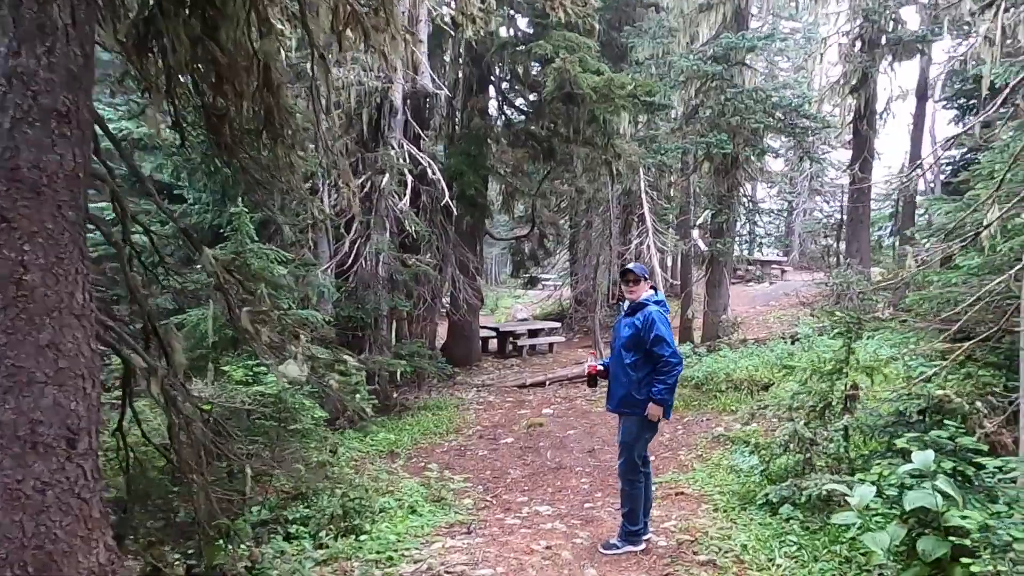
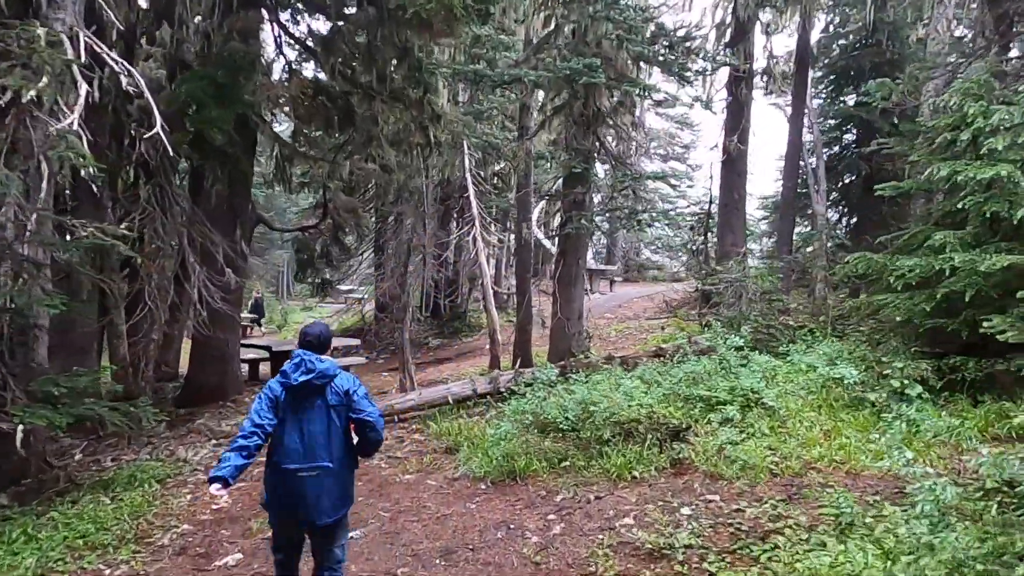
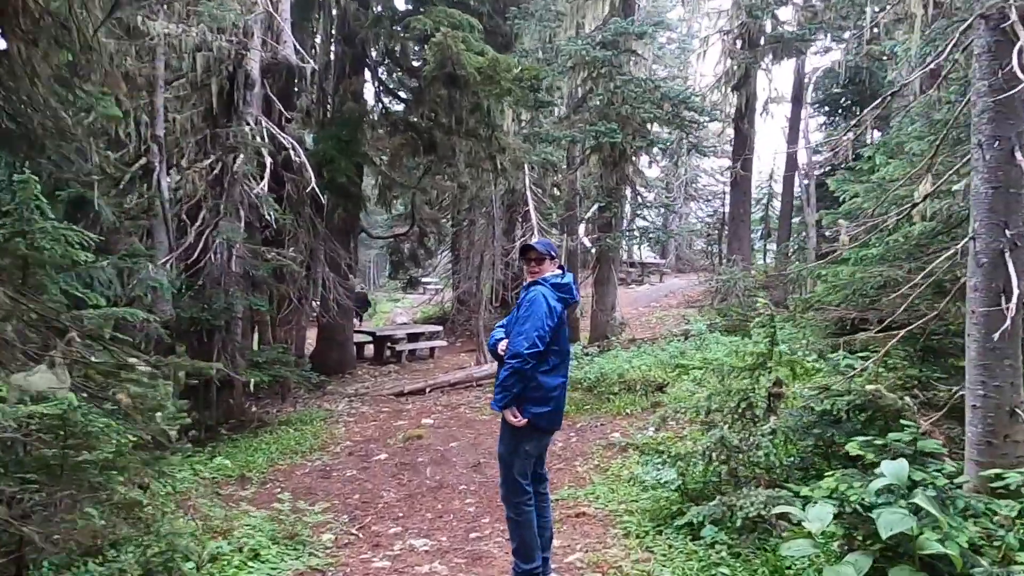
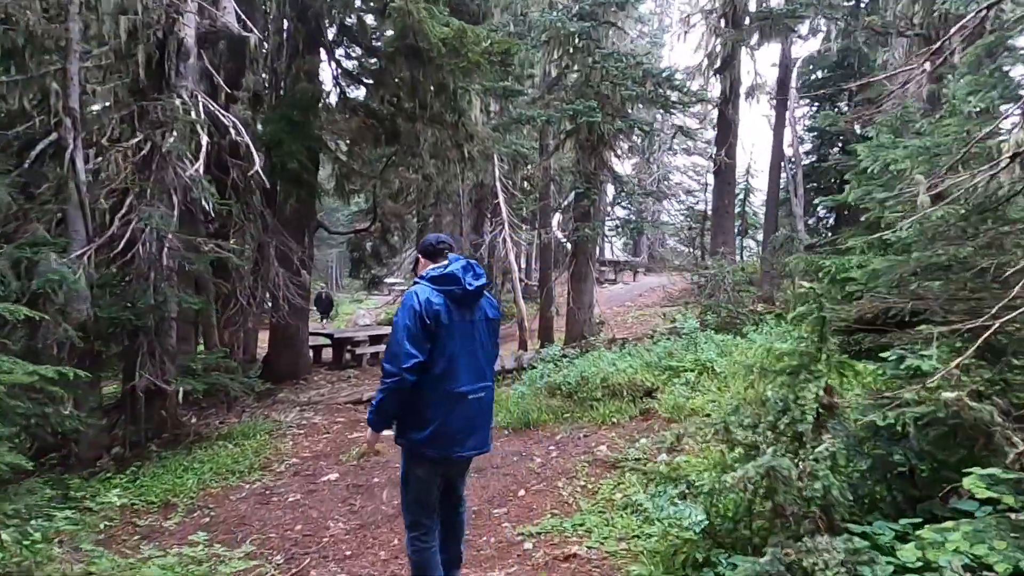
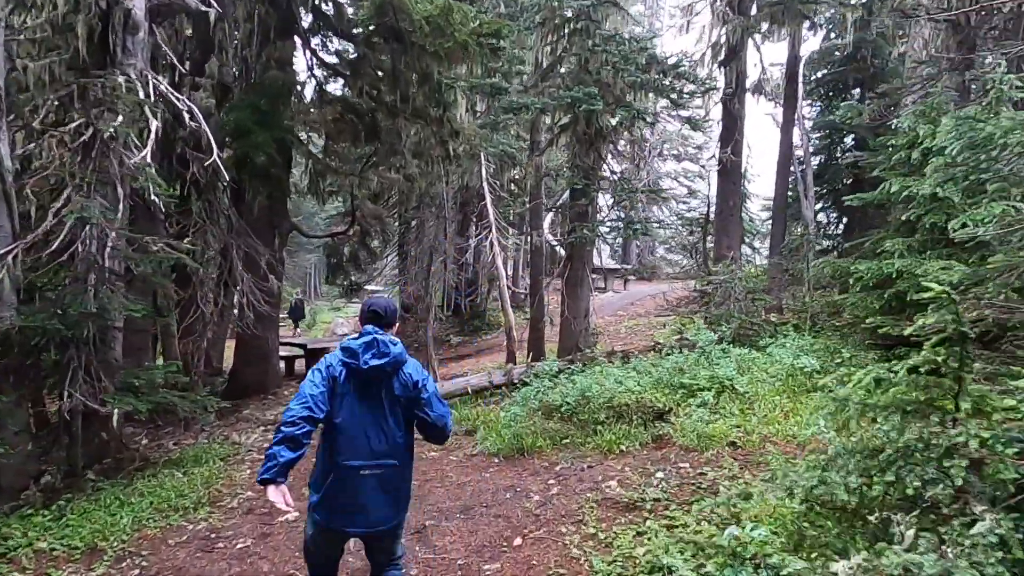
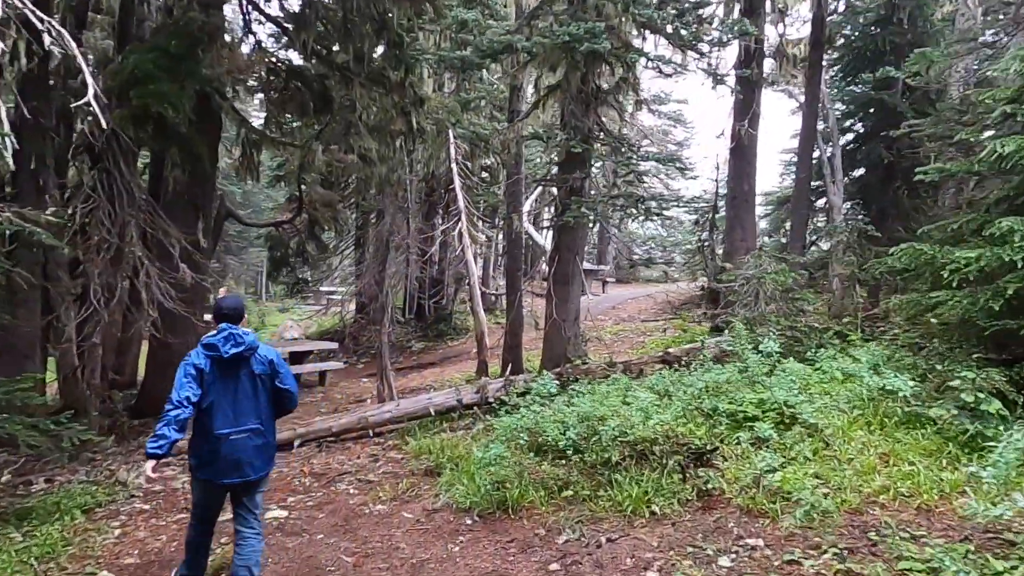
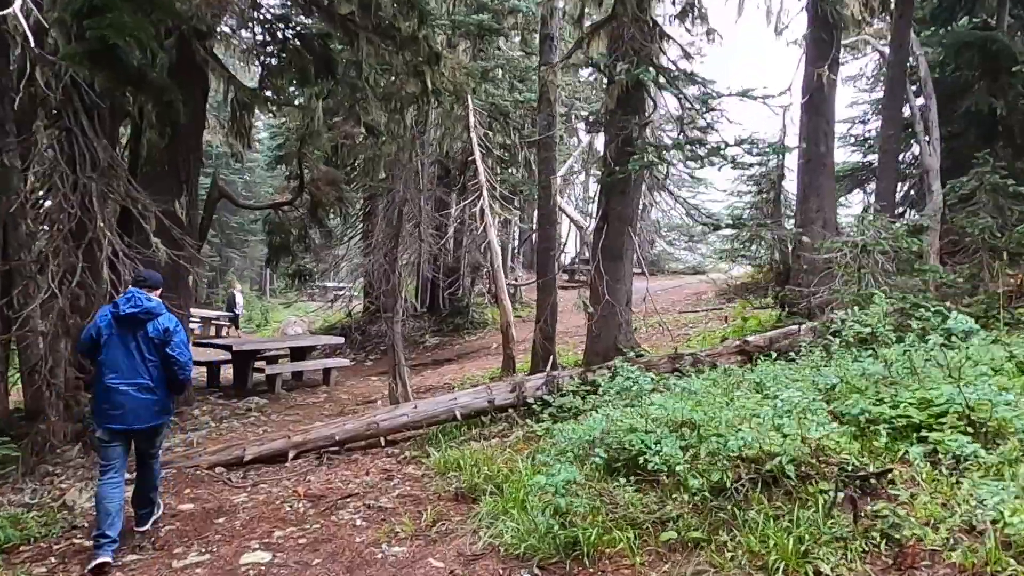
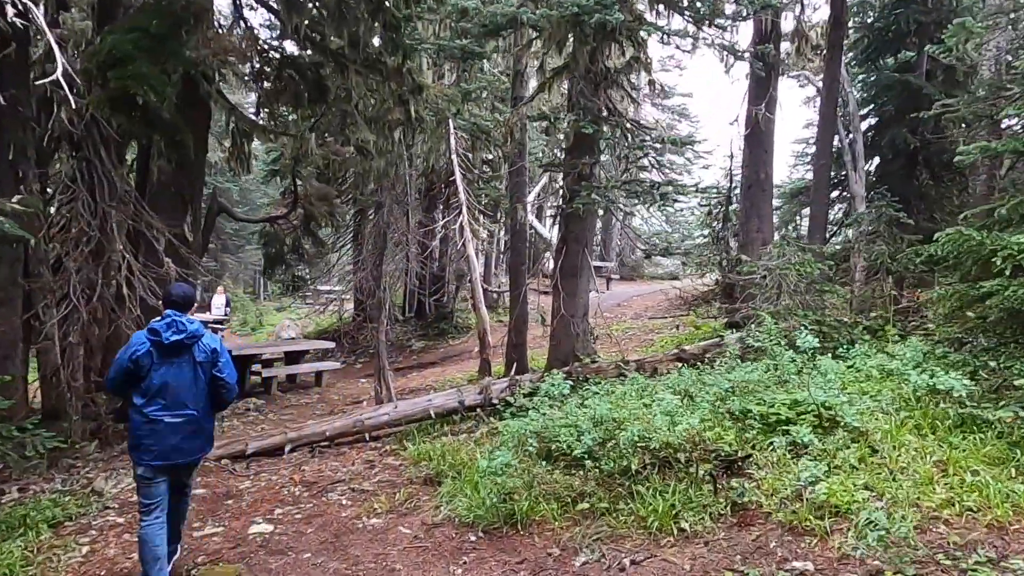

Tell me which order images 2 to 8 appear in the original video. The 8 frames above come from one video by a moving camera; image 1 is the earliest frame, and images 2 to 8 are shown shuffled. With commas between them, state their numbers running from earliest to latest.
3, 4, 5, 2, 6, 8, 7
